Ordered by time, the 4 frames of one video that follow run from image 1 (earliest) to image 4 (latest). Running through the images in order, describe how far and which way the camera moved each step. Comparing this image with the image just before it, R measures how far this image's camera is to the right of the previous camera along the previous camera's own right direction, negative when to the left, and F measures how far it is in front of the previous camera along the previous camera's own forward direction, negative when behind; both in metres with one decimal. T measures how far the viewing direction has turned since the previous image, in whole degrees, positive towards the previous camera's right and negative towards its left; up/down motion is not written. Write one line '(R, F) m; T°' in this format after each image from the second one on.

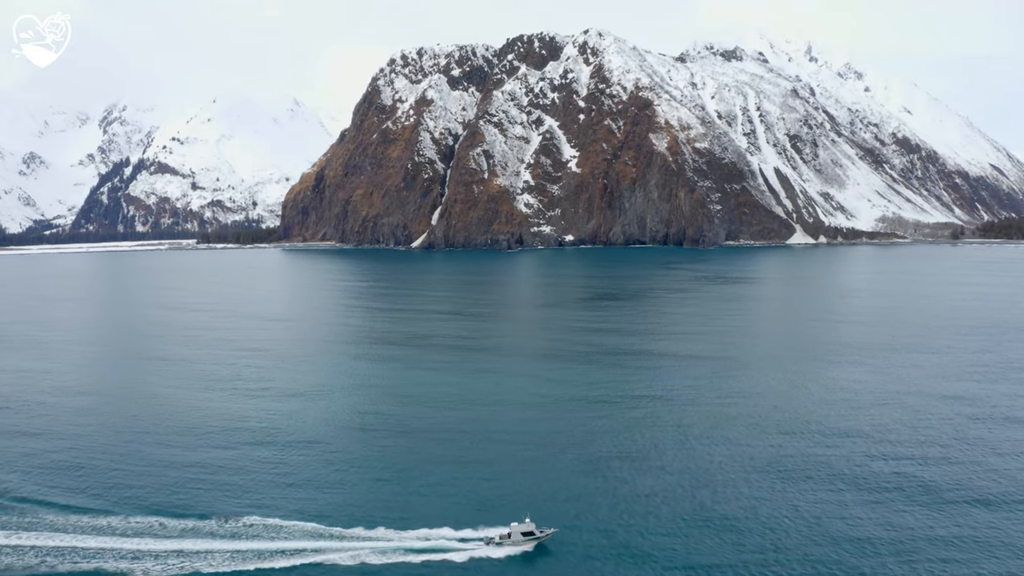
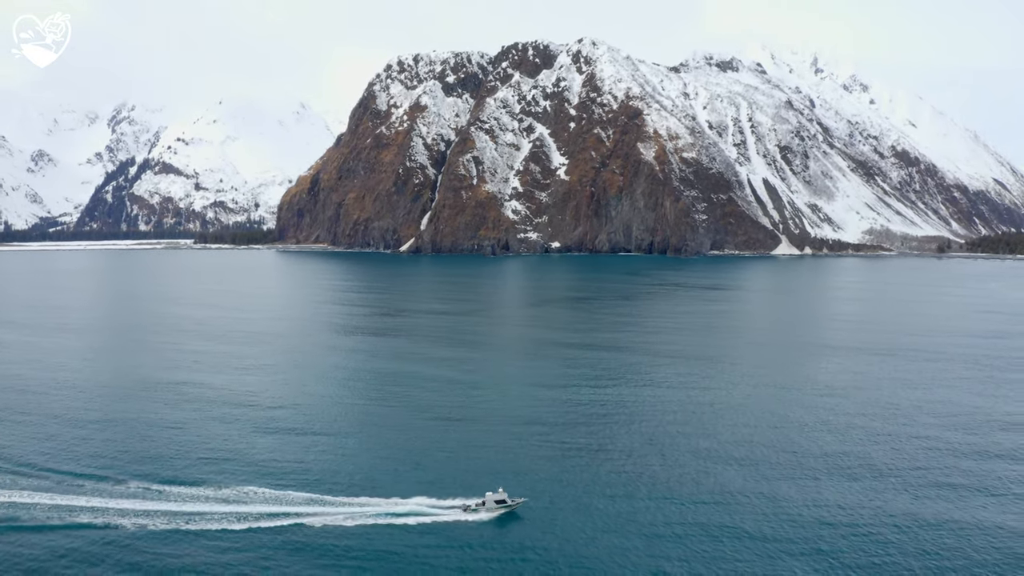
(+4.9, -1.2) m; 0°
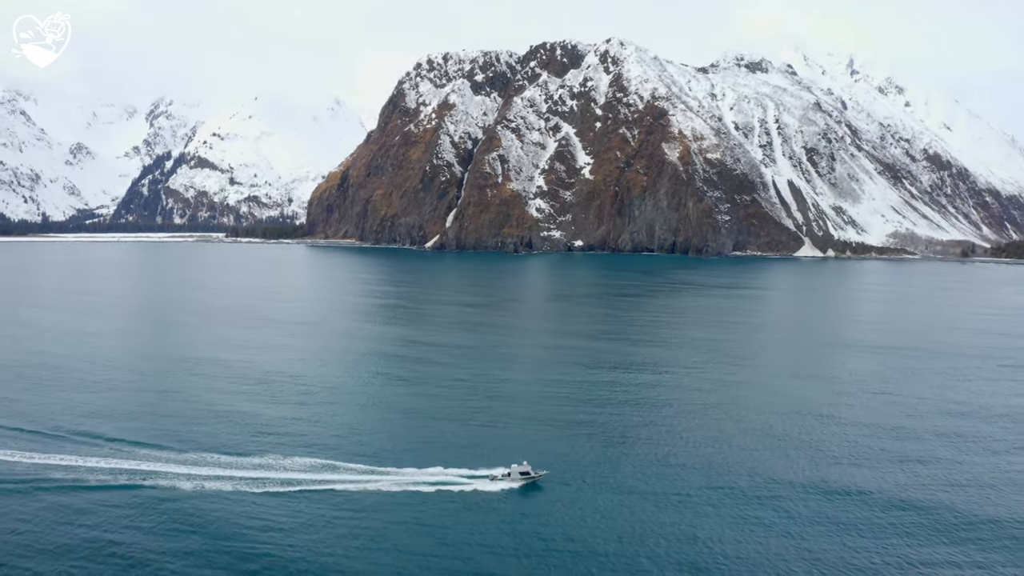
(+1.5, -2.5) m; -2°
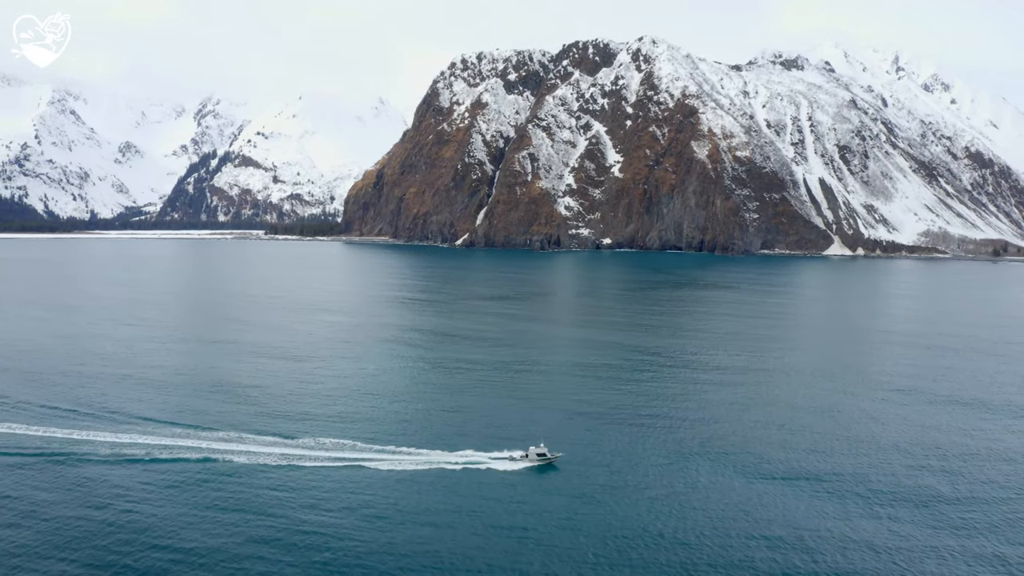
(+3.0, -2.7) m; -3°
